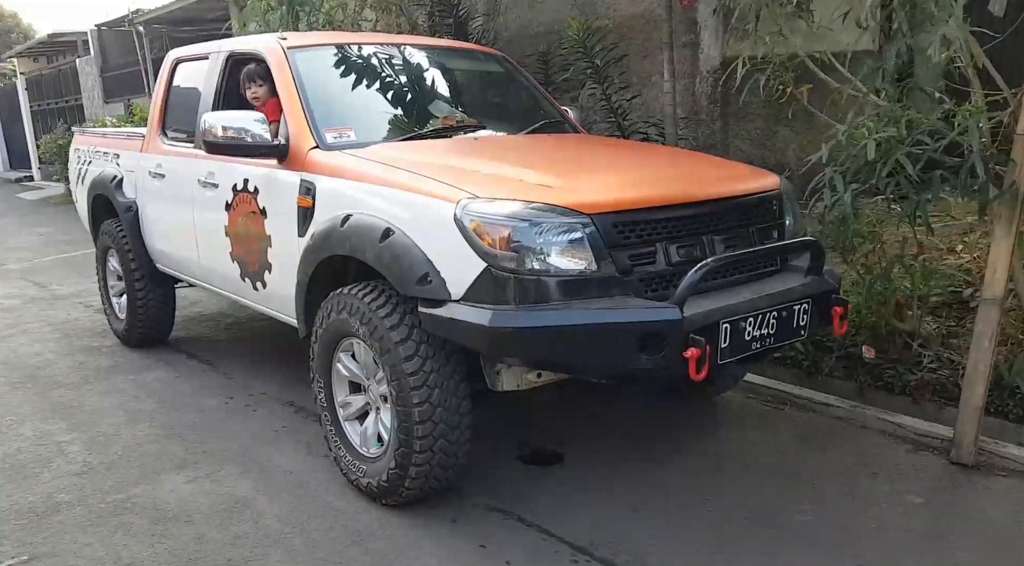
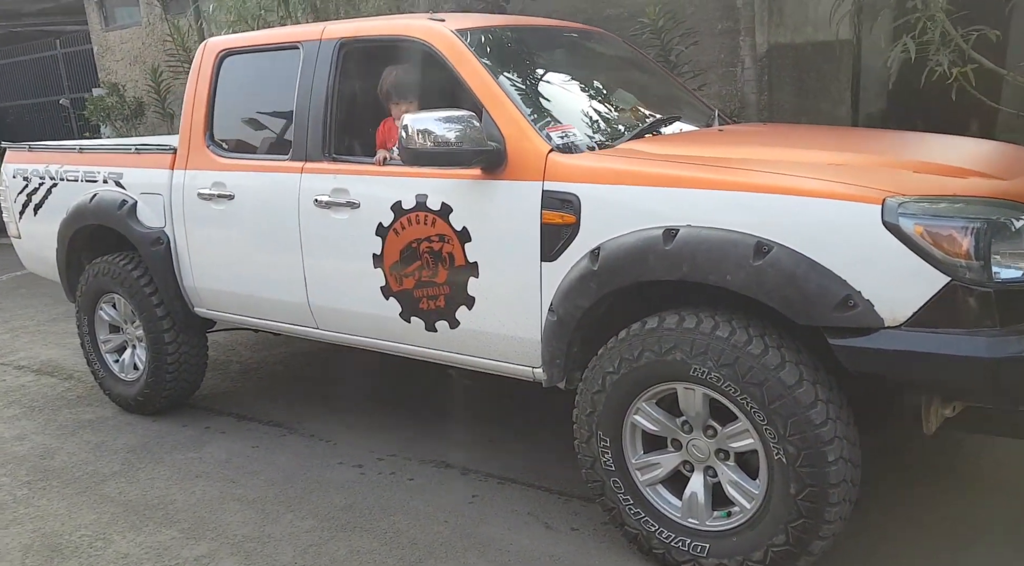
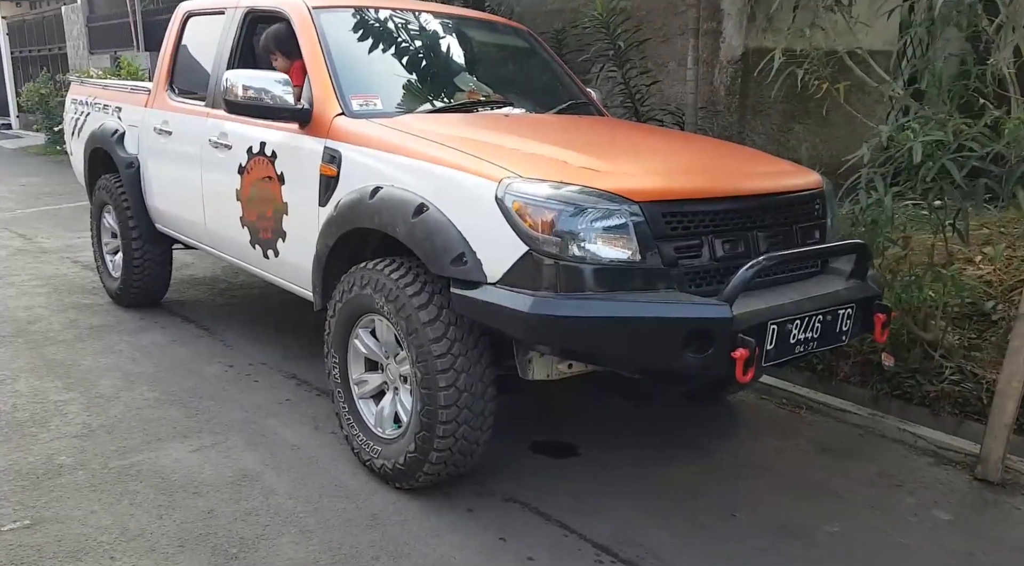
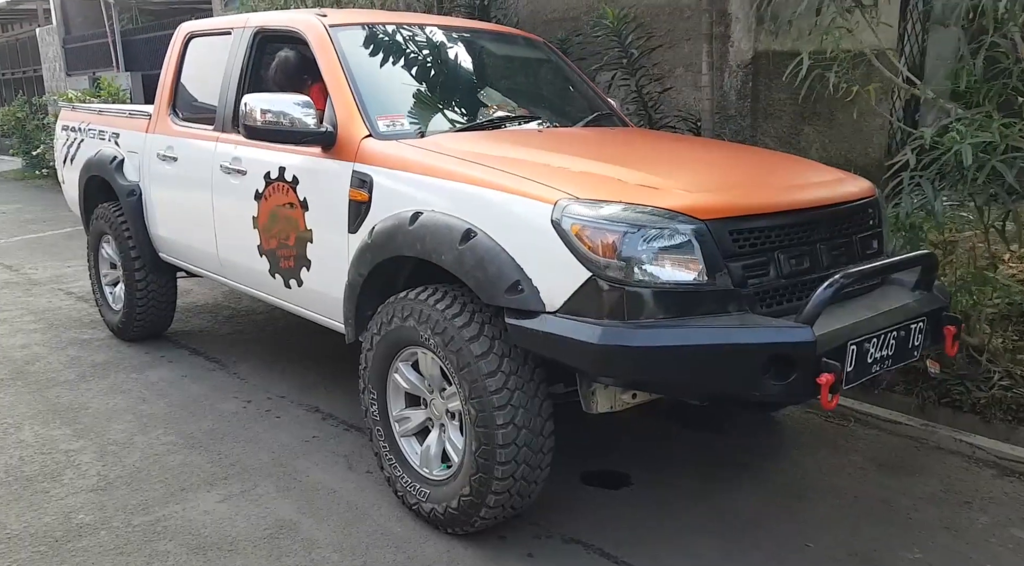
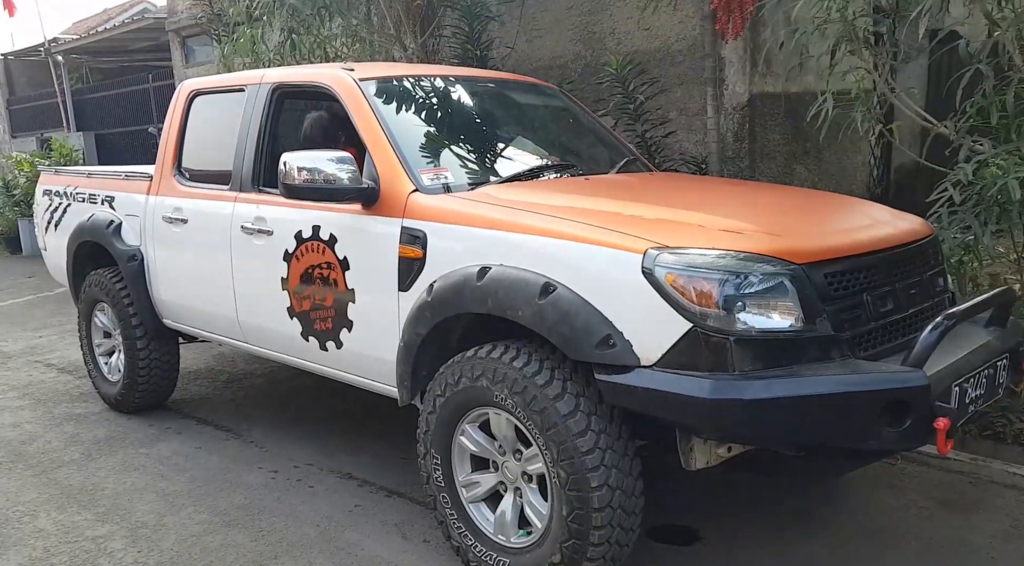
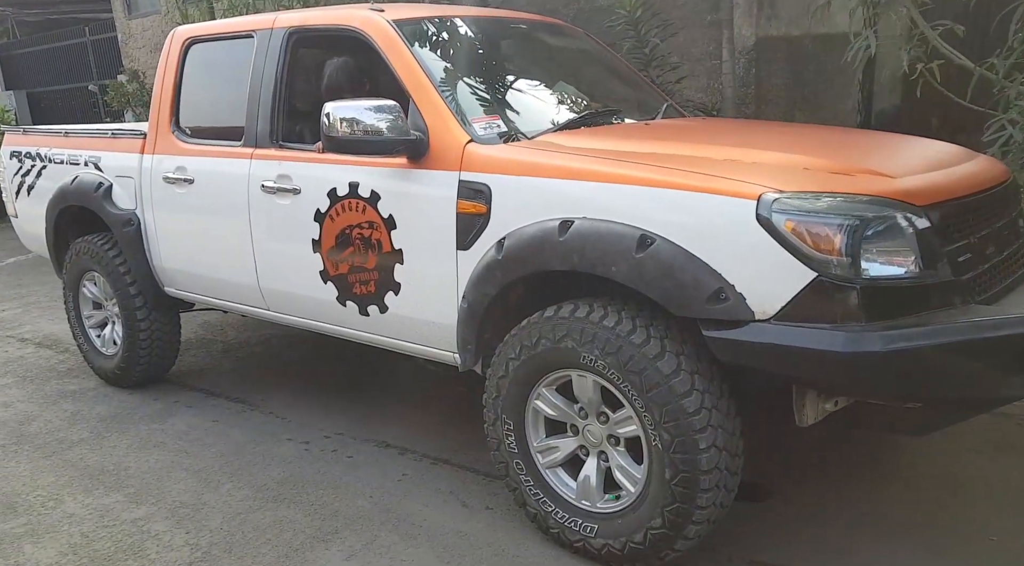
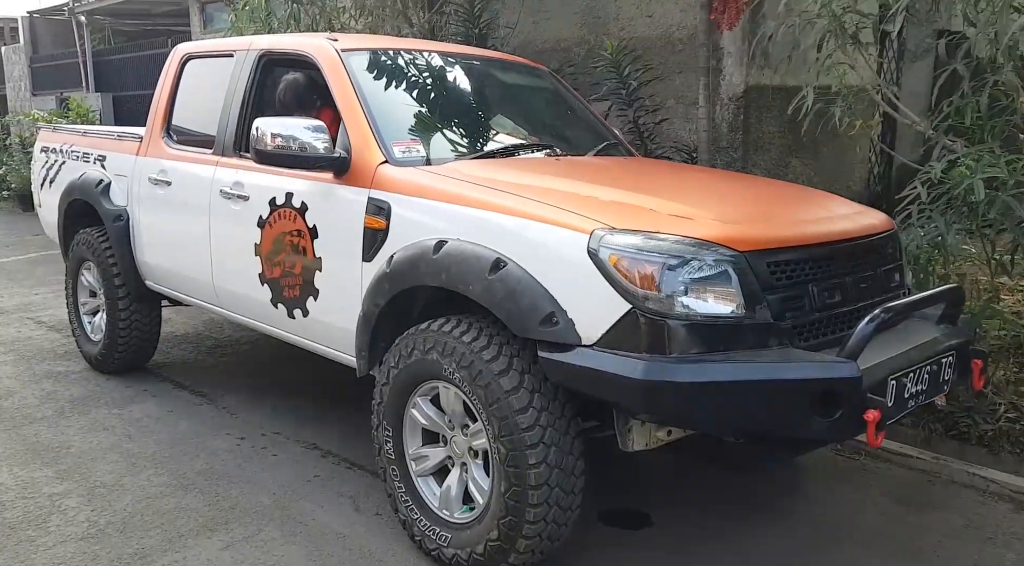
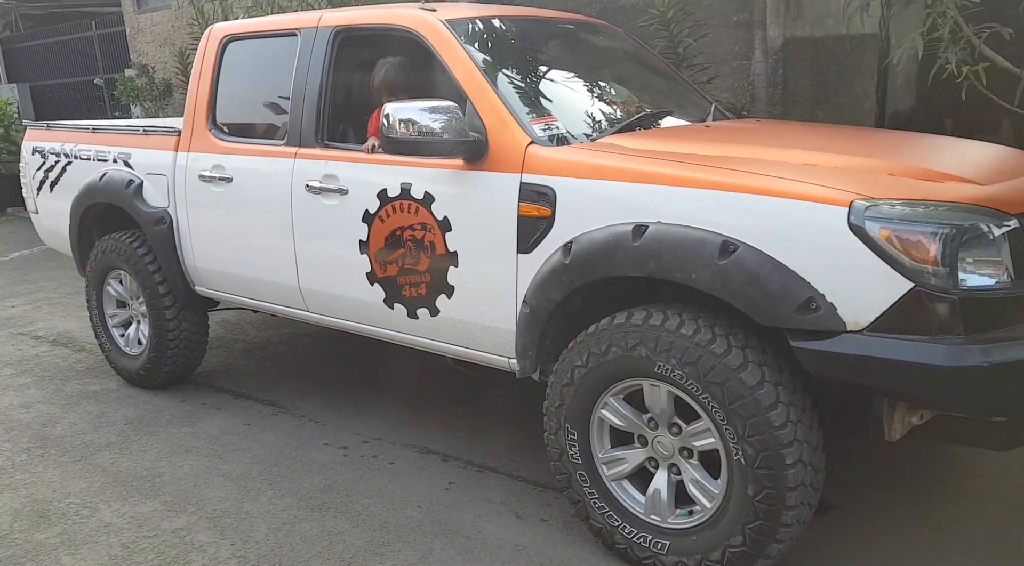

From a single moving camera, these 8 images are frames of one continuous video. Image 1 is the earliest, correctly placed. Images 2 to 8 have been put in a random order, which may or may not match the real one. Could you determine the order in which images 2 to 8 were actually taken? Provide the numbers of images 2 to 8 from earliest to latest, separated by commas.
3, 4, 7, 5, 6, 8, 2
